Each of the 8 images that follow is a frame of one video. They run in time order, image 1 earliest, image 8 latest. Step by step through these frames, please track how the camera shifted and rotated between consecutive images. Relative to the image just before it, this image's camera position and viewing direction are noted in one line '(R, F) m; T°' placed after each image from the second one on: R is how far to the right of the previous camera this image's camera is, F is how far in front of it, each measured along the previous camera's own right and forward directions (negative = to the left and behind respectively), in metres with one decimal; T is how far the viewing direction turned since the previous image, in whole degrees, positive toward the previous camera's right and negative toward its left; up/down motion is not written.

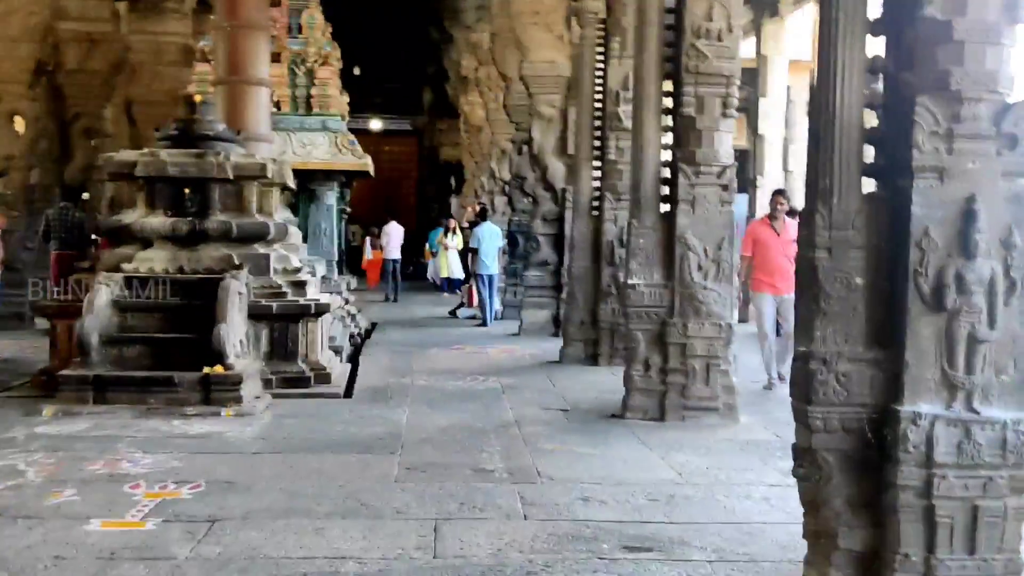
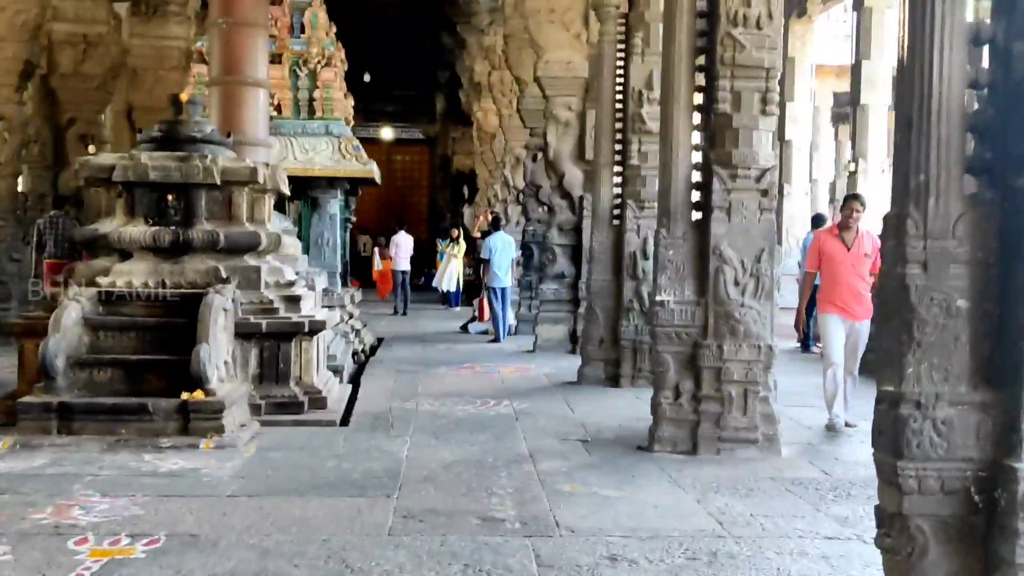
(0.0, +0.6) m; -1°
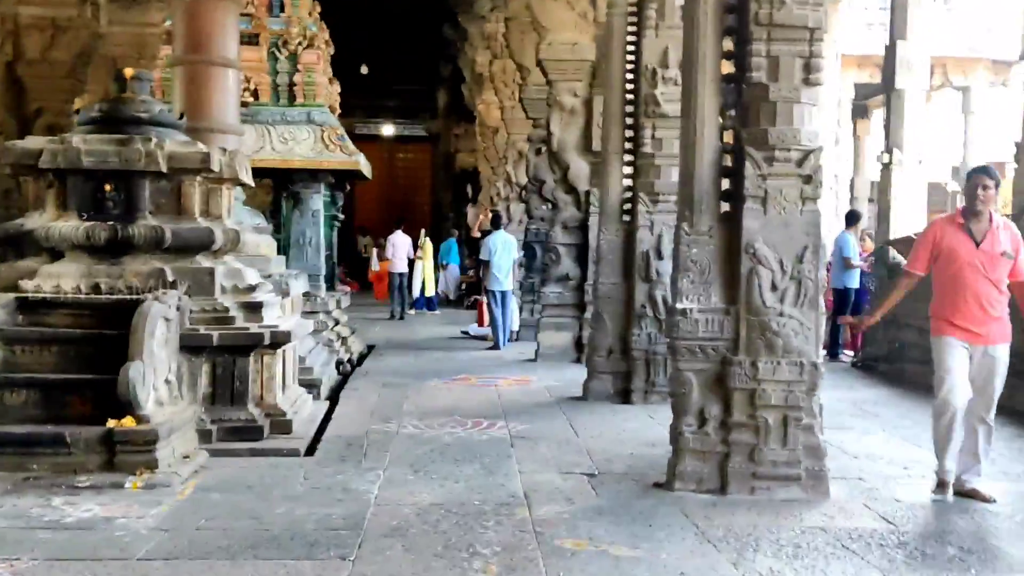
(0.0, +0.8) m; 0°
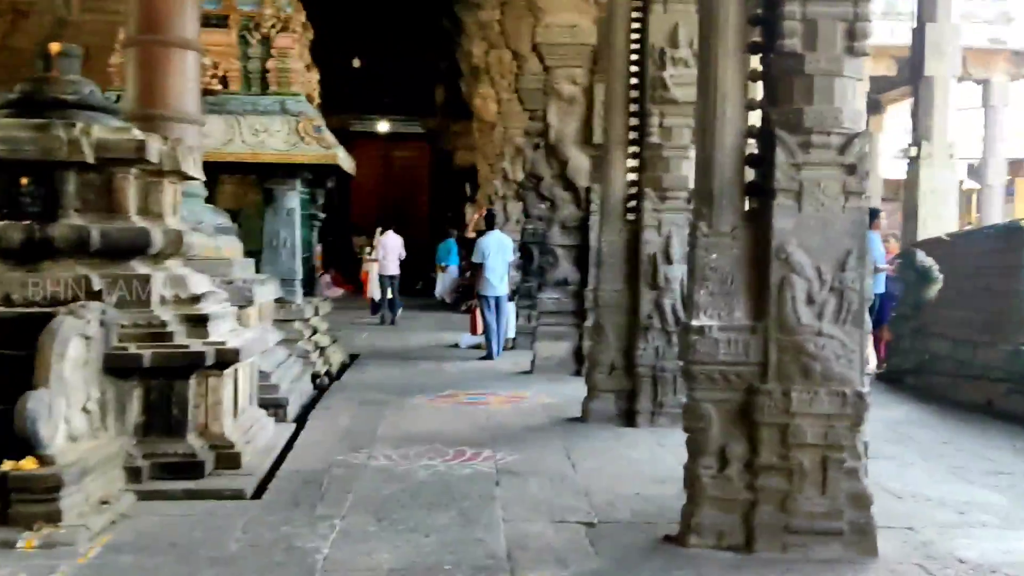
(+0.1, +0.7) m; 0°
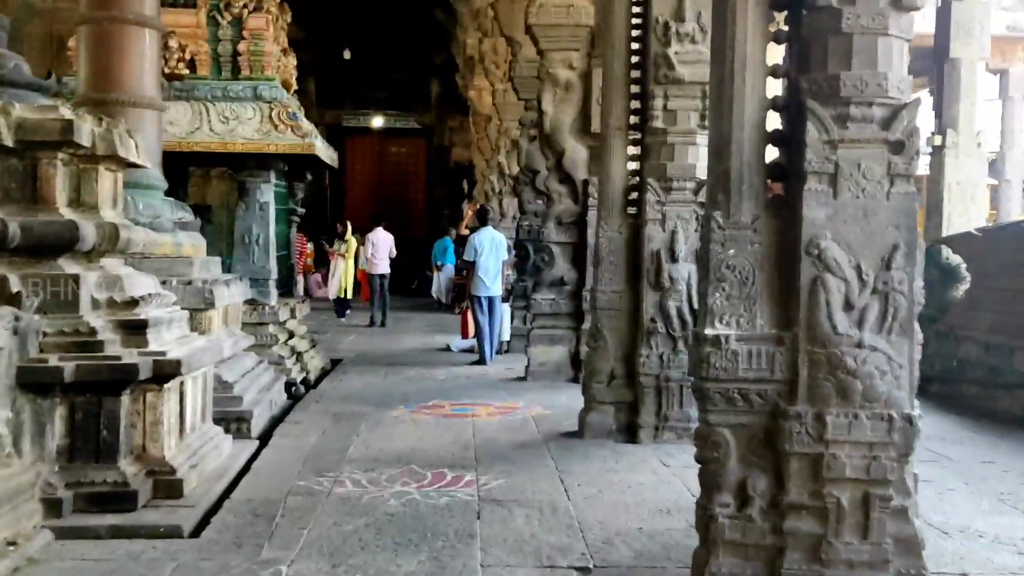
(0.0, +0.6) m; 0°
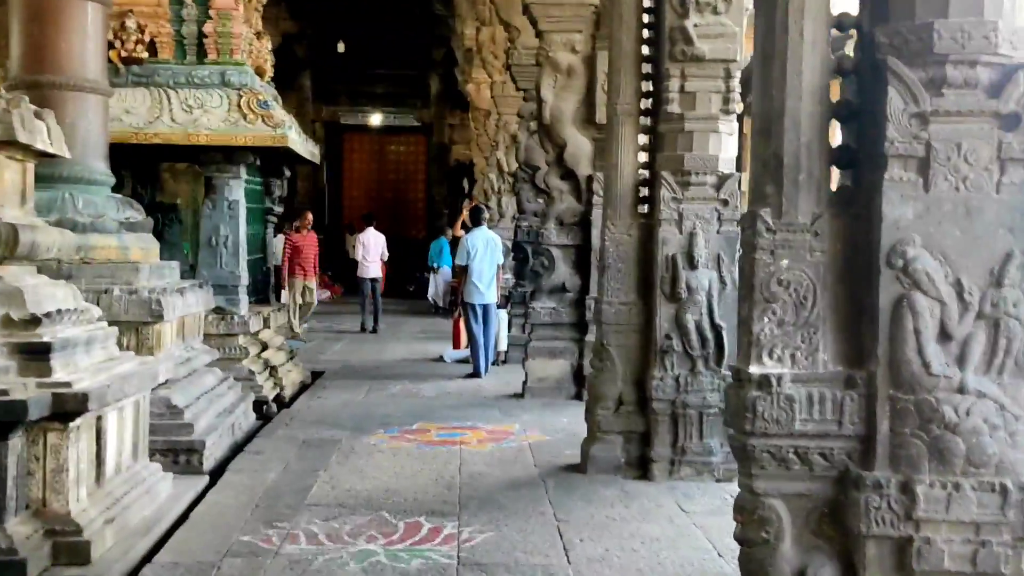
(0.0, +0.7) m; 0°
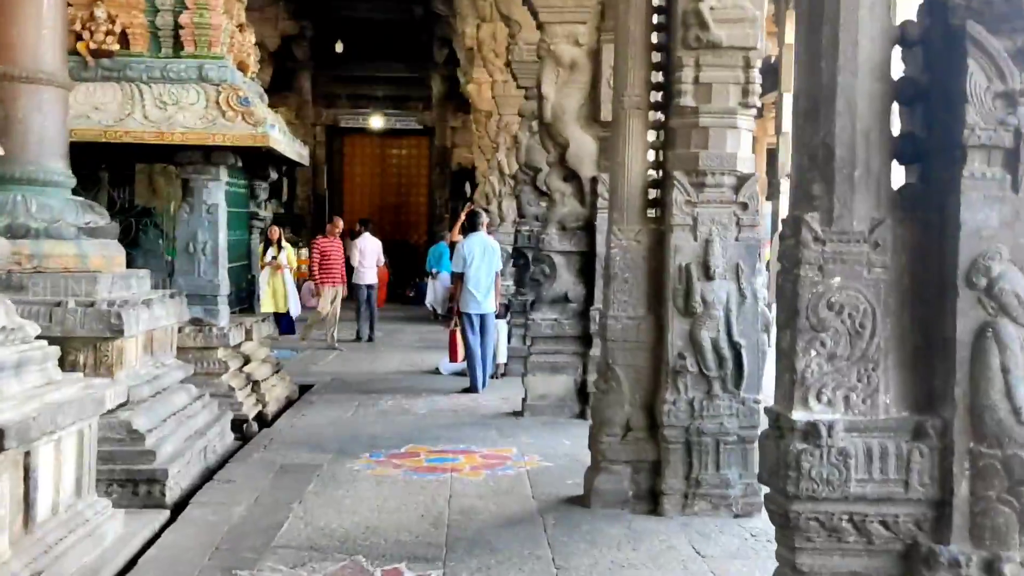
(0.0, +0.4) m; 0°
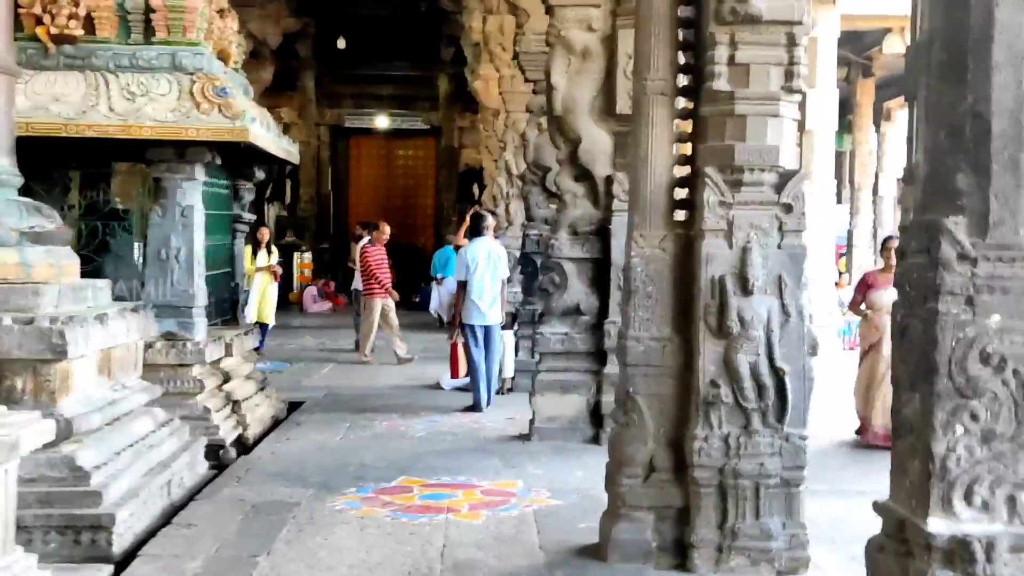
(0.0, +0.6) m; 0°
